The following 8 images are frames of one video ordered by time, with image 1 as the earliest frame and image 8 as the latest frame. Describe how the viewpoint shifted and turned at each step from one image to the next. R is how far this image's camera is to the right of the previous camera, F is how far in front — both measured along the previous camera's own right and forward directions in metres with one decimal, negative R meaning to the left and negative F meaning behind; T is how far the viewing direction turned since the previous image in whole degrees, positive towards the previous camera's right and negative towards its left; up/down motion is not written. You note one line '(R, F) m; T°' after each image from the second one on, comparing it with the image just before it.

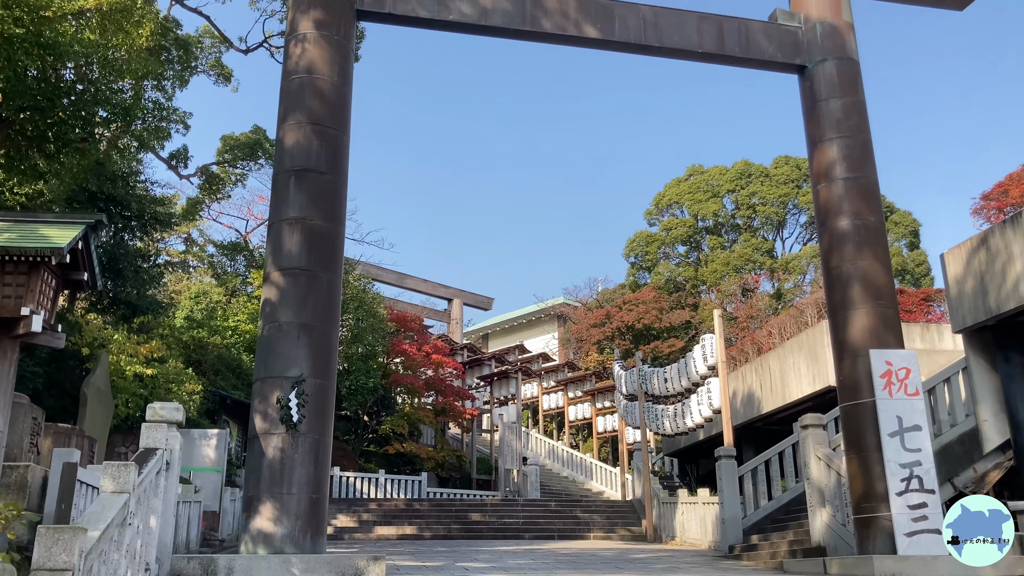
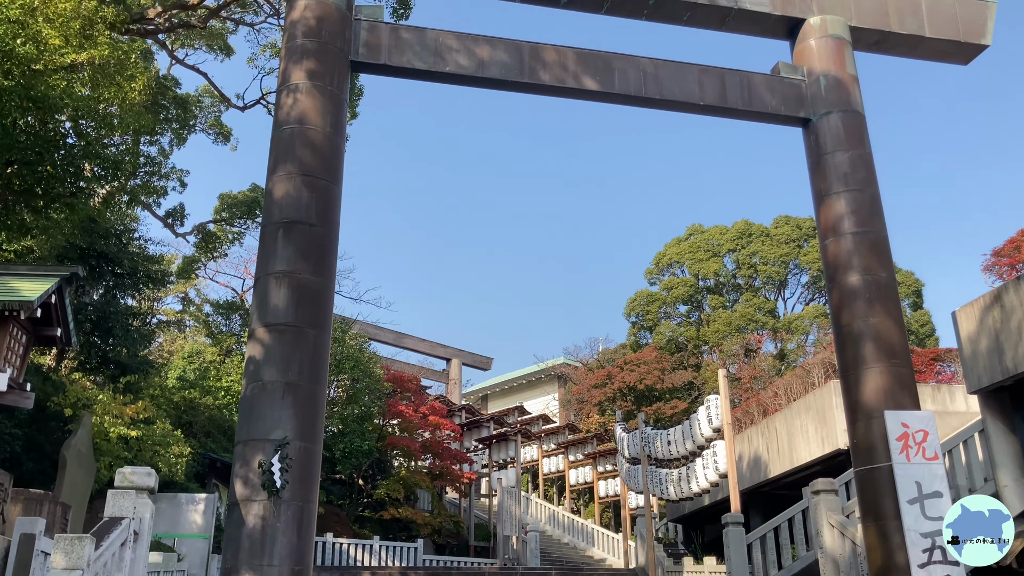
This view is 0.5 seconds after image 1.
(0.0, +0.3) m; 0°
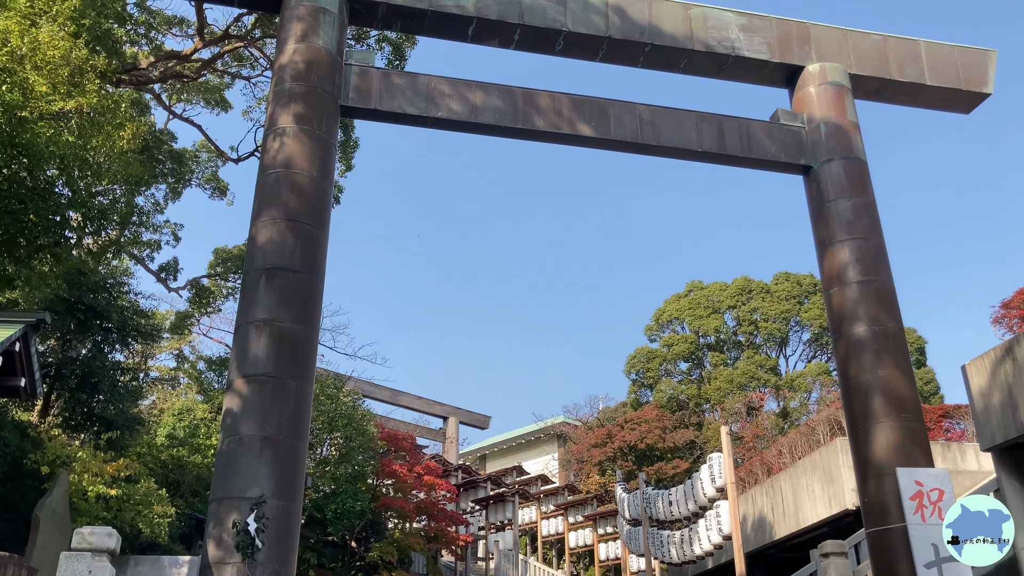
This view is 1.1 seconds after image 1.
(+0.1, +0.3) m; 0°
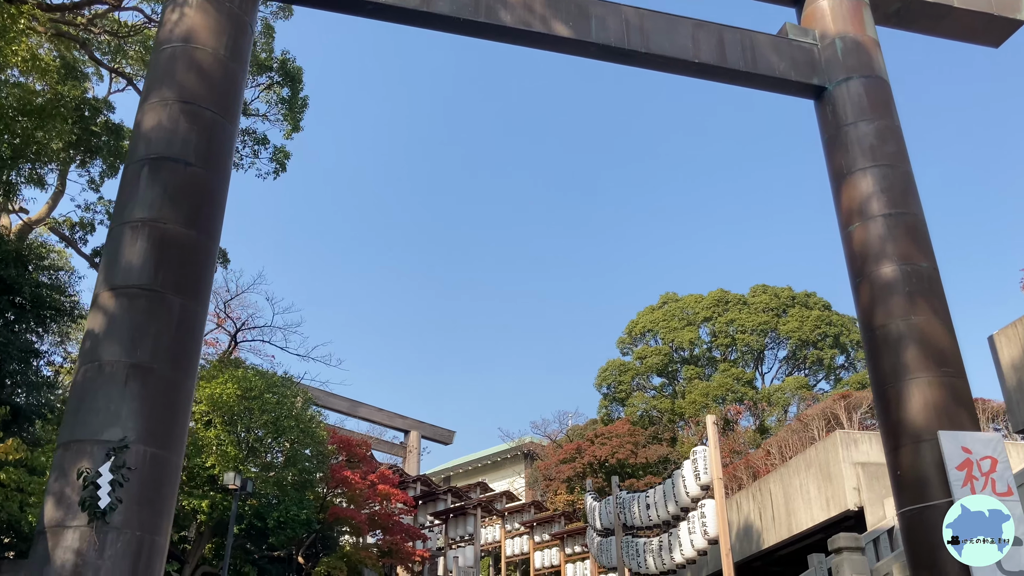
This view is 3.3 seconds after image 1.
(+0.1, +1.4) m; +2°
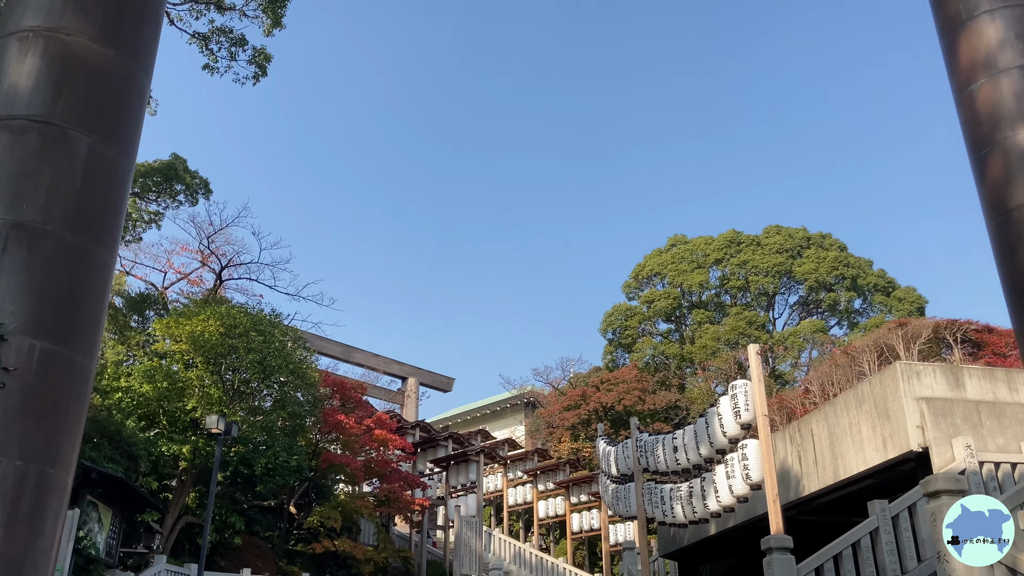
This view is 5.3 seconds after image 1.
(-0.2, +1.4) m; 0°
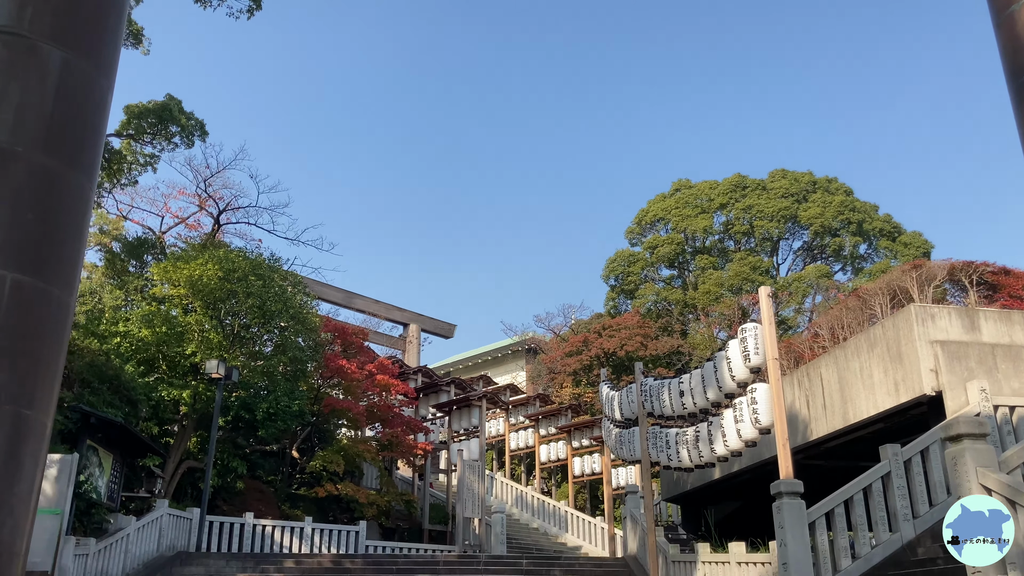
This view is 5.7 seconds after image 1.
(0.0, +0.3) m; 0°
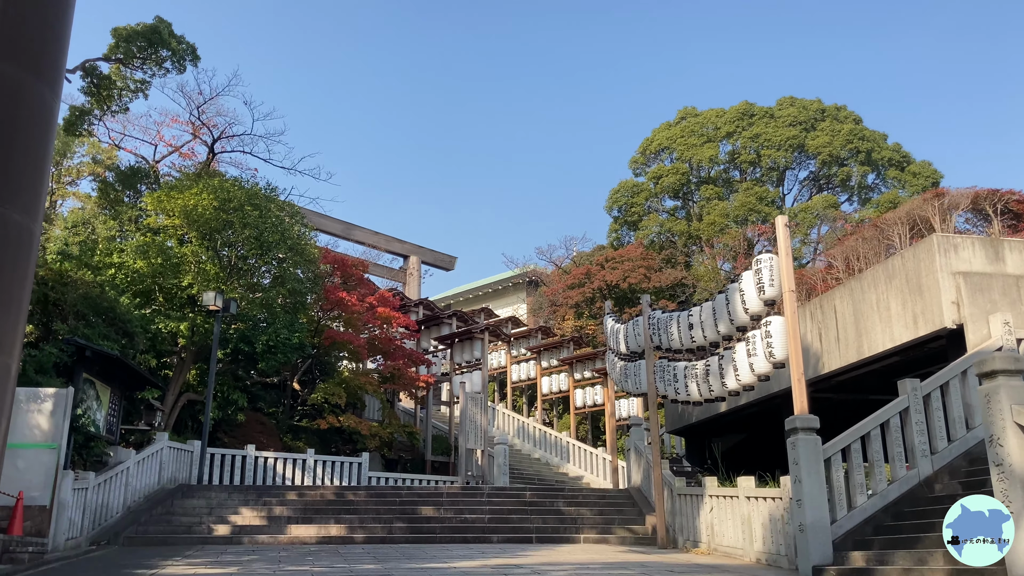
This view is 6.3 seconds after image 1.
(-0.1, +0.3) m; 0°
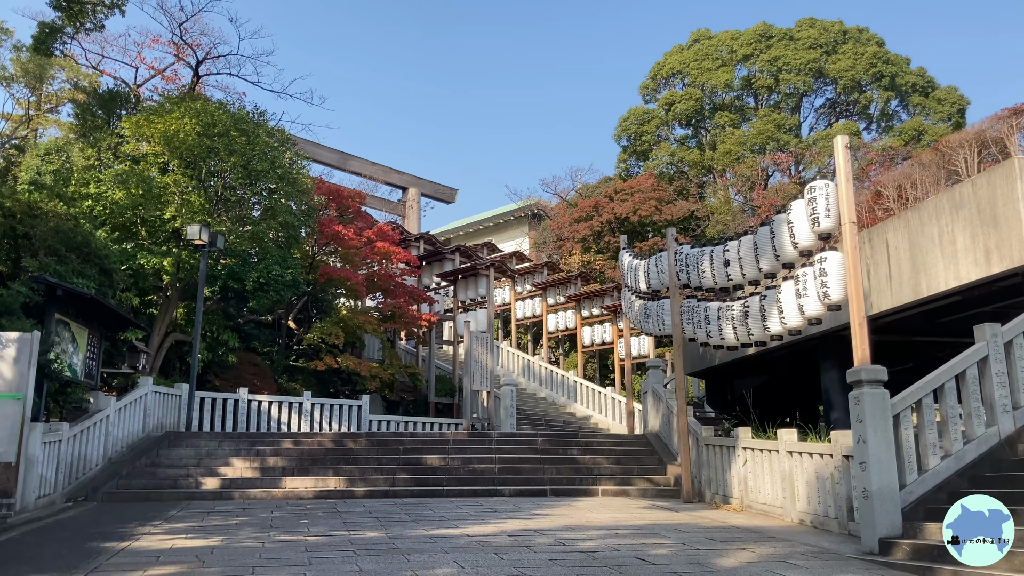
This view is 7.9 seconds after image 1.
(-0.2, +1.1) m; 0°
